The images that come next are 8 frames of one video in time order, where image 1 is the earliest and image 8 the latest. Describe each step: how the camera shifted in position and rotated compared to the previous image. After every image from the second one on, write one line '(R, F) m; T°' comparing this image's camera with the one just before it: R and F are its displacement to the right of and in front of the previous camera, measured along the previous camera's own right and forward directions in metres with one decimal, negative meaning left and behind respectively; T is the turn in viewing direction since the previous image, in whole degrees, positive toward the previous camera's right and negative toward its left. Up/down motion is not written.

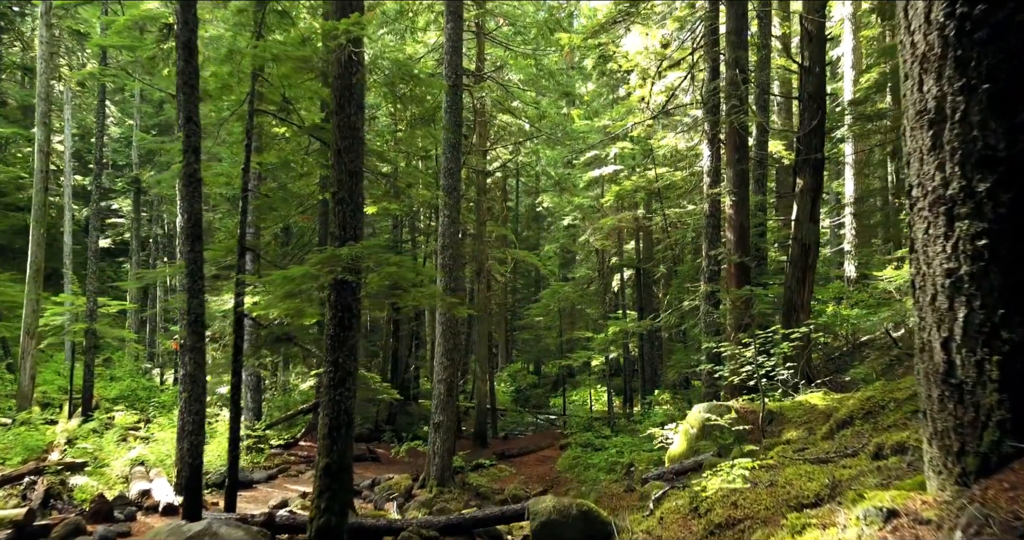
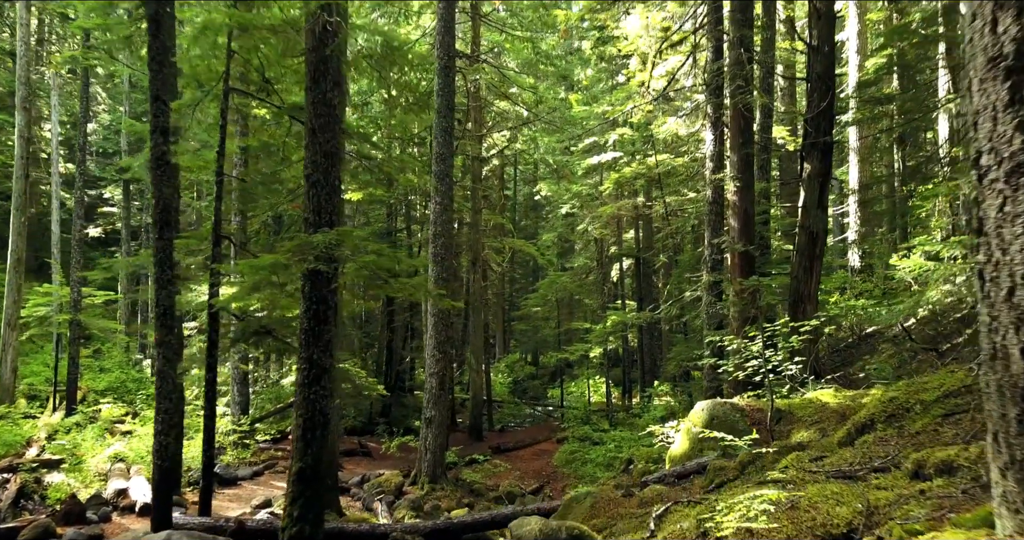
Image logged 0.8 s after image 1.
(+0.1, +0.5) m; 0°
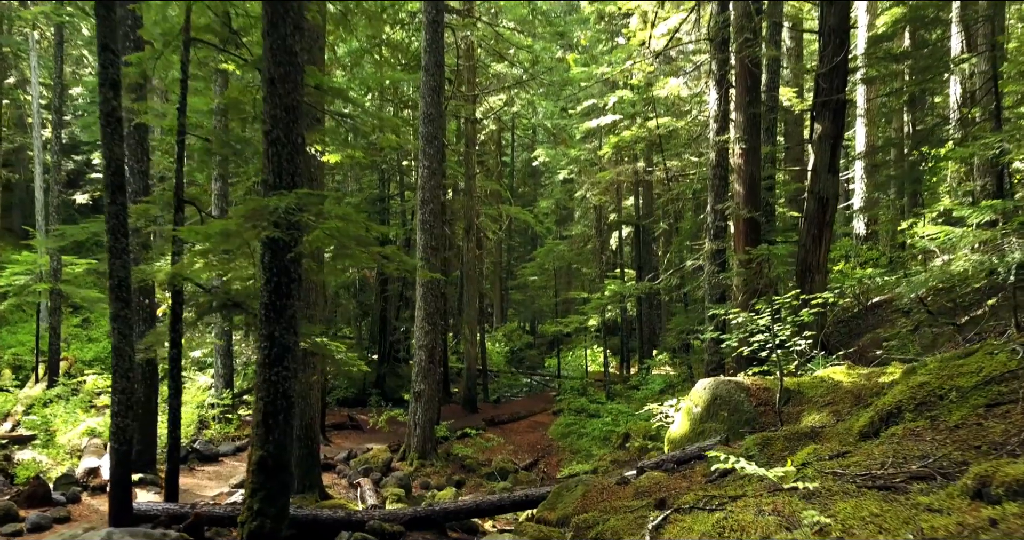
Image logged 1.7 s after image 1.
(+0.1, +0.6) m; 0°
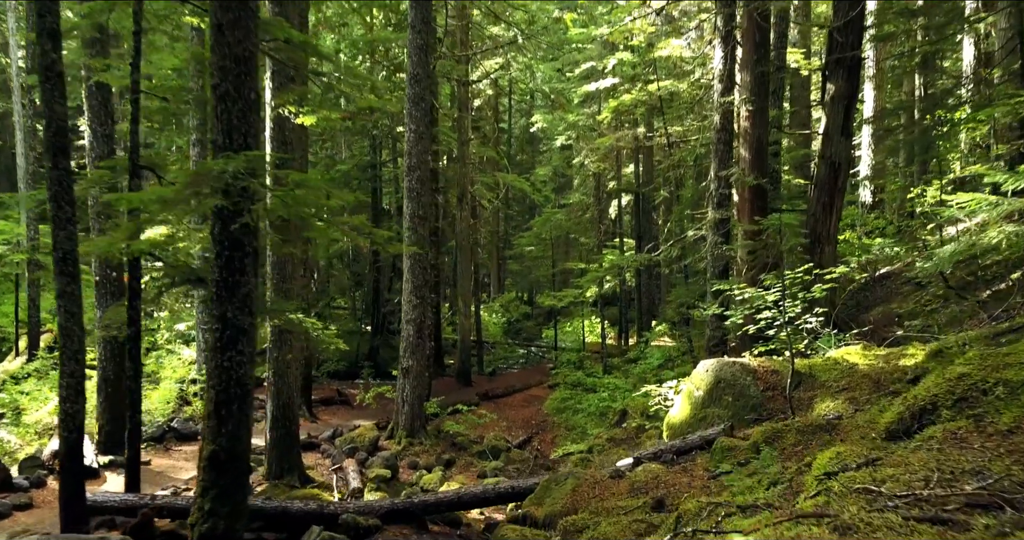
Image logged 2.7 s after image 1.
(+0.1, +0.5) m; 0°
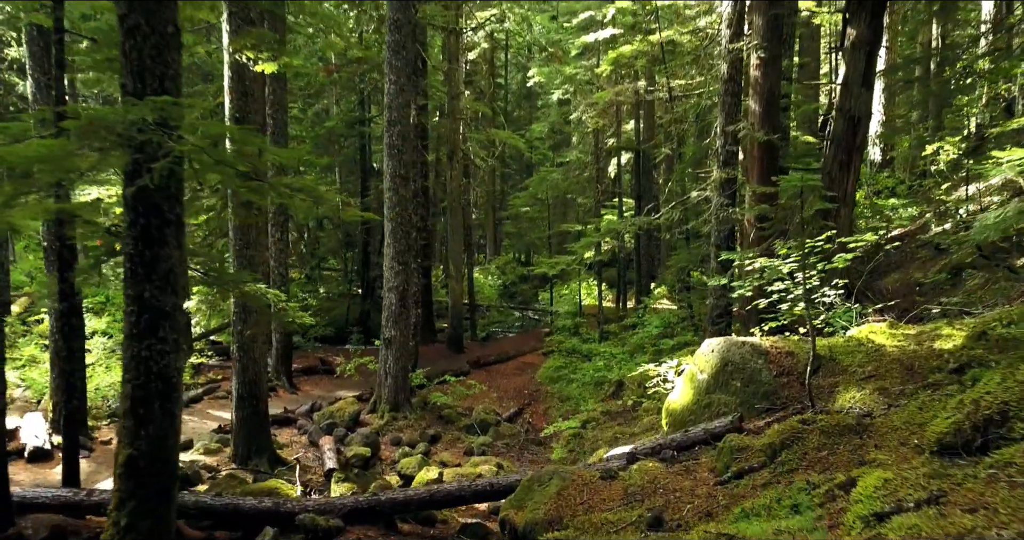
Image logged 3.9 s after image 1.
(+0.1, +0.7) m; 0°
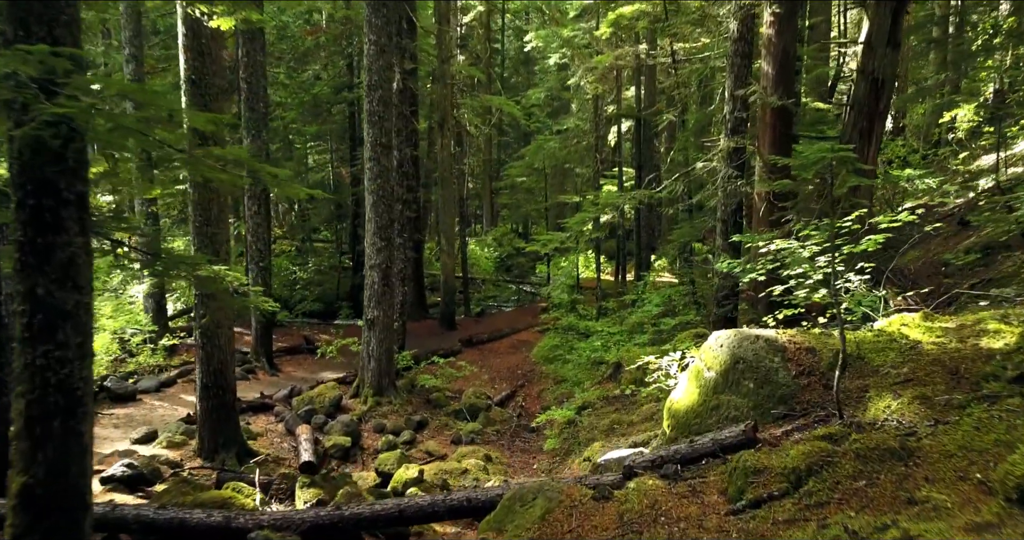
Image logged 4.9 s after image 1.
(+0.1, +0.7) m; 0°
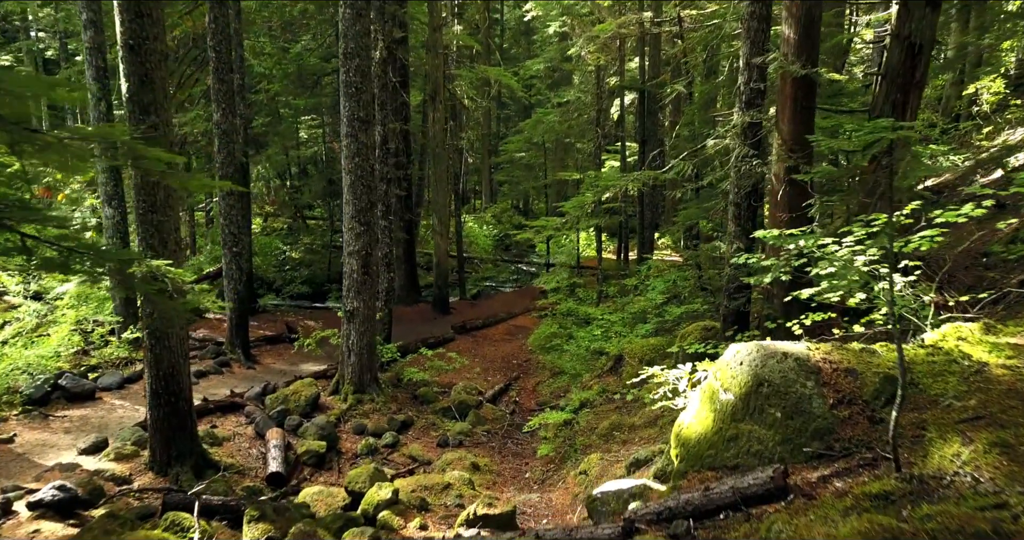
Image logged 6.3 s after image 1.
(+0.1, +0.8) m; 0°
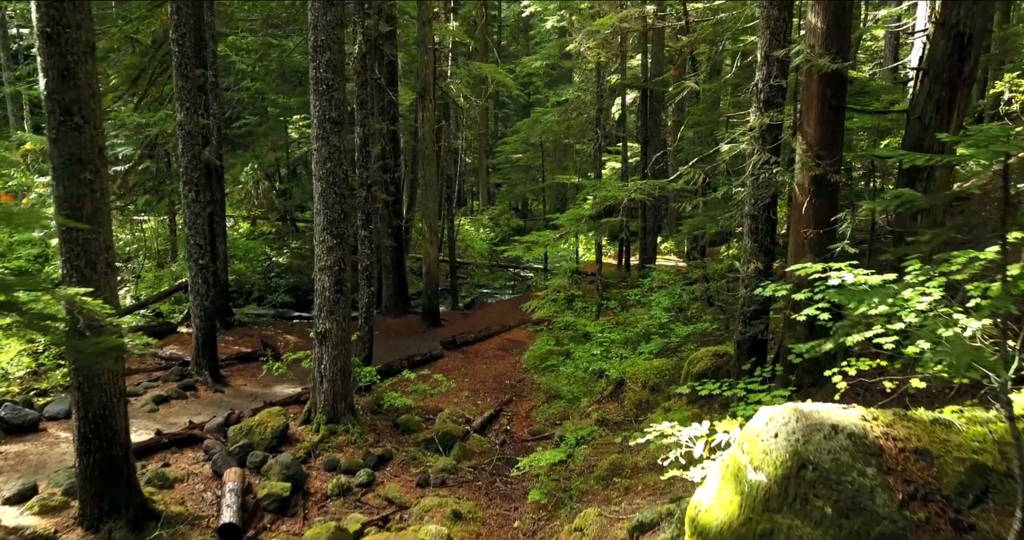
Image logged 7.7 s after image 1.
(+0.1, +0.8) m; 0°
